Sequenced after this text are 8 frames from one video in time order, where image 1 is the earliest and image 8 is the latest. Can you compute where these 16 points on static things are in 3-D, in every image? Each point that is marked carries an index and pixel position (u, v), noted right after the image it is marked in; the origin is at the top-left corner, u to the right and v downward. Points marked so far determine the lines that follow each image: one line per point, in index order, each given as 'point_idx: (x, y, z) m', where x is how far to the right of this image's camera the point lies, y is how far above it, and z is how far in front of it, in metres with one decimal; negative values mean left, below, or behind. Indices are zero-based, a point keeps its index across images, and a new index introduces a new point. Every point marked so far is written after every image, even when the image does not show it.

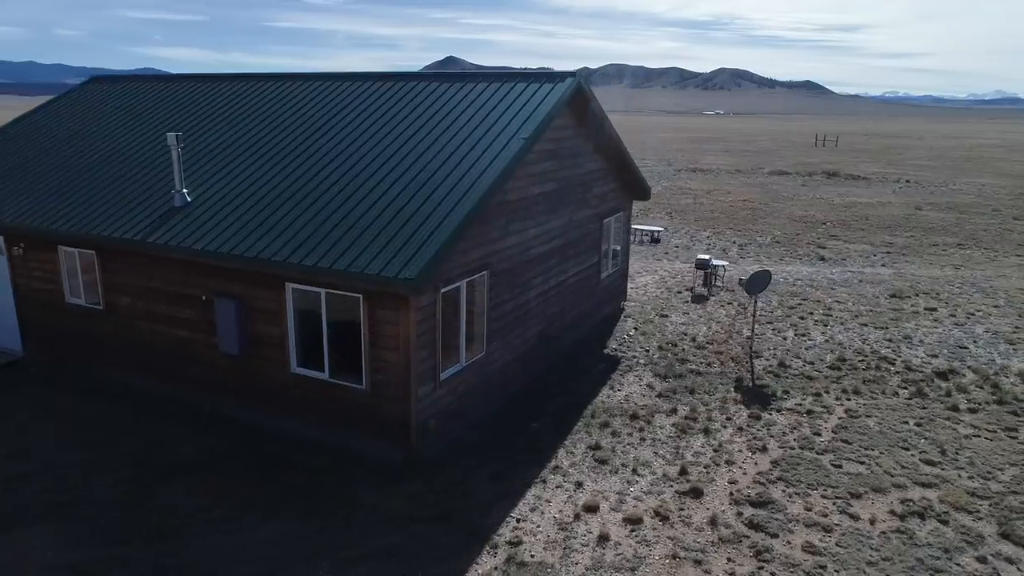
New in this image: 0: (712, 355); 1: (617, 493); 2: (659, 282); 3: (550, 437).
0: (+3.7, -1.3, +13.3) m
1: (+1.2, -2.5, +8.6) m
2: (+3.8, +0.2, +18.7) m
3: (+0.5, -2.1, +10.0) m
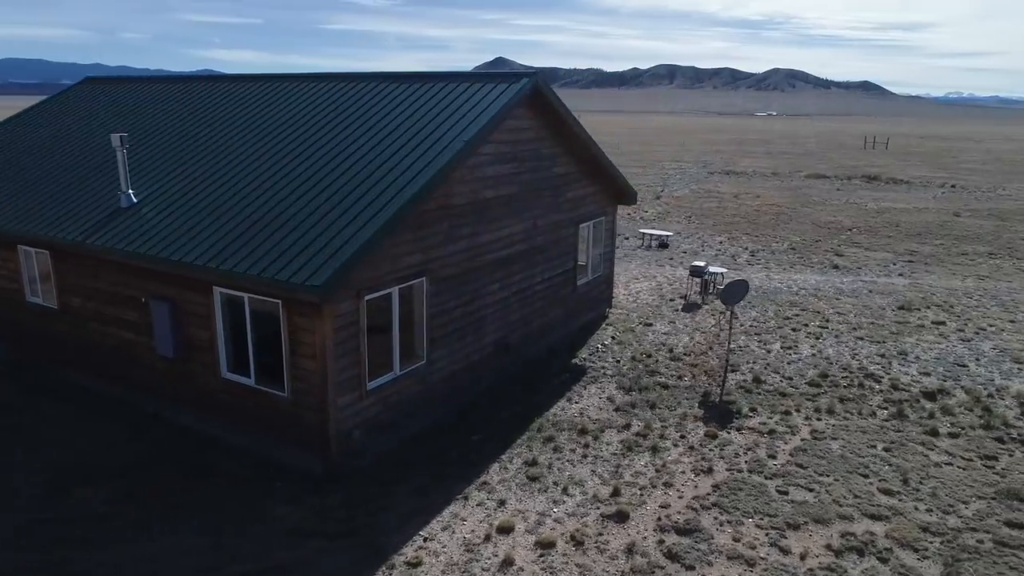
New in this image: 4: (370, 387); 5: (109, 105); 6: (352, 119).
0: (+3.1, -1.4, +12.7) m
1: (+0.3, -2.6, +8.1) m
2: (+3.6, 0.0, +18.1) m
3: (-0.3, -2.2, +9.6) m
4: (-1.8, -1.2, +9.0) m
5: (-8.5, +3.8, +14.9) m
6: (-2.6, +2.7, +11.4) m
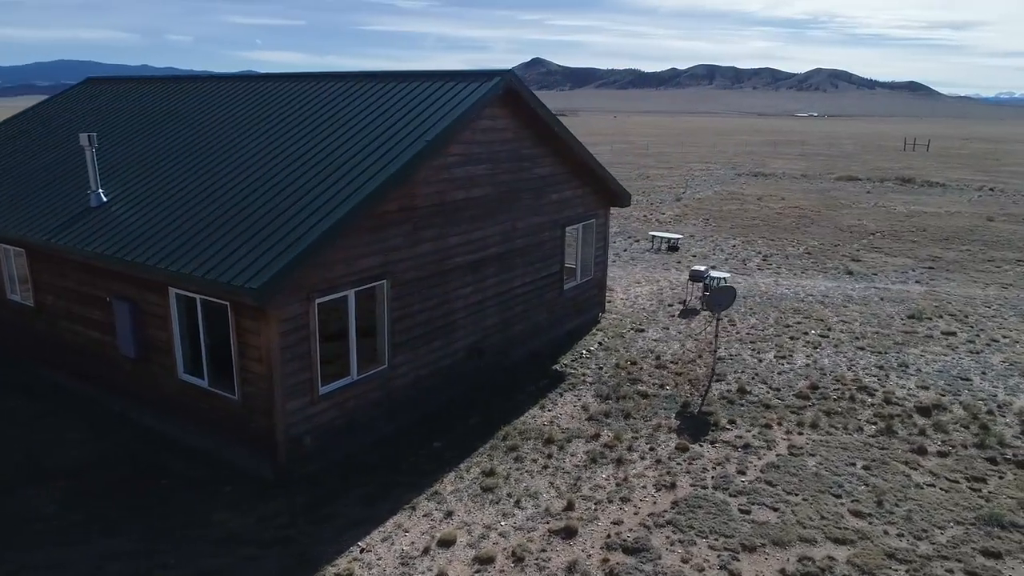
0: (+2.7, -1.5, +12.3) m
1: (-0.3, -2.6, +7.9) m
2: (+3.5, -0.1, +17.7) m
3: (-0.9, -2.2, +9.4) m
4: (-2.4, -1.3, +8.9) m
5: (-8.7, +3.8, +15.1) m
6: (-3.0, +2.7, +11.2) m
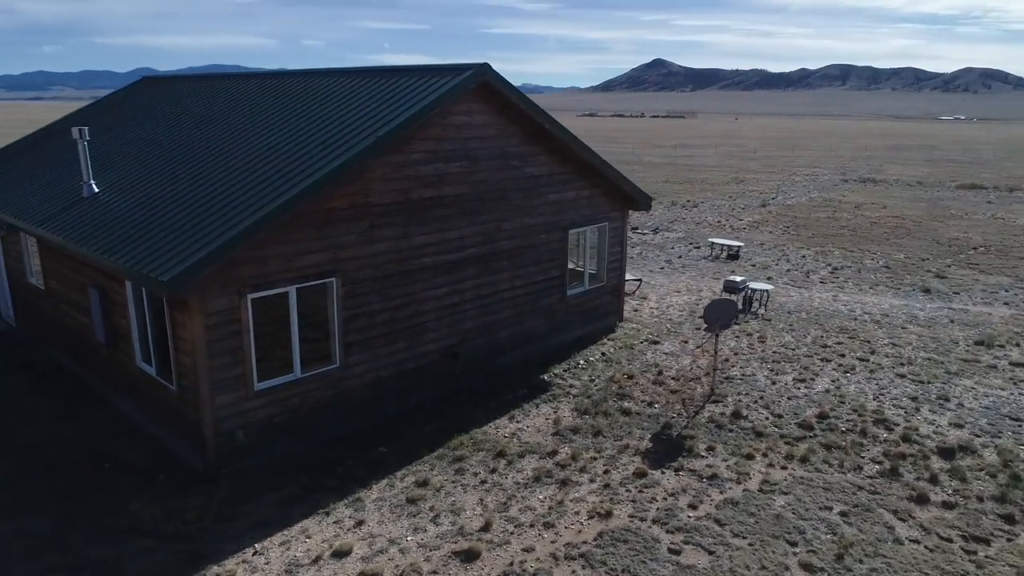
0: (+2.4, -1.7, +11.4) m
1: (-1.3, -2.6, +7.5) m
2: (+4.1, -0.4, +16.6) m
3: (-1.6, -2.2, +9.1) m
4: (-3.1, -1.2, +8.8) m
5: (-8.2, +4.1, +15.9) m
6: (-3.2, +2.8, +11.2) m
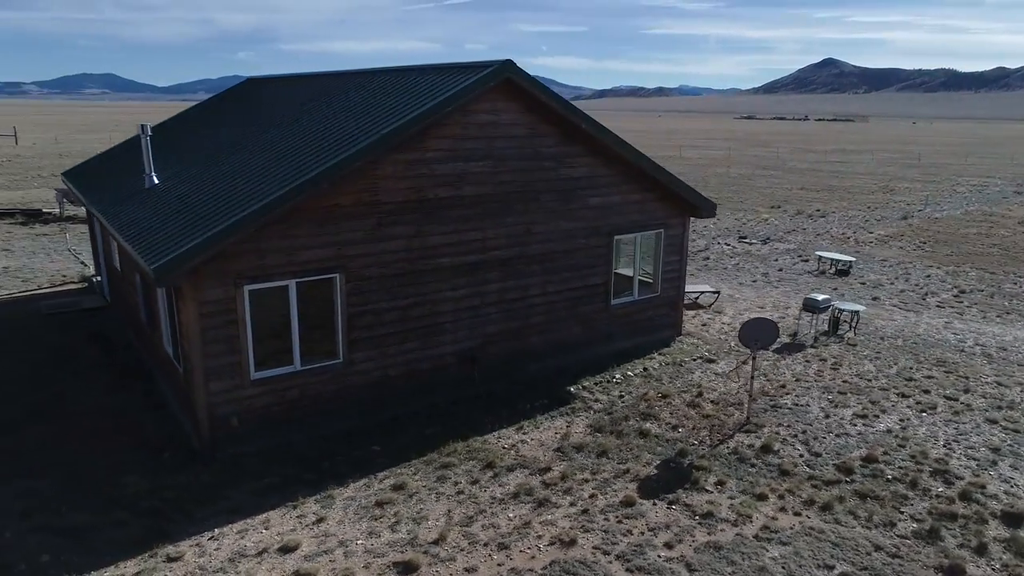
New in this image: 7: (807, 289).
0: (+2.7, -1.9, +10.5) m
1: (-1.8, -2.6, +7.4) m
2: (+5.4, -0.7, +15.2) m
3: (-1.8, -2.2, +9.0) m
4: (-3.3, -1.1, +9.0) m
5: (-6.5, +4.4, +17.0) m
6: (-2.6, +2.8, +11.4) m
7: (+7.5, 0.0, +18.1) m
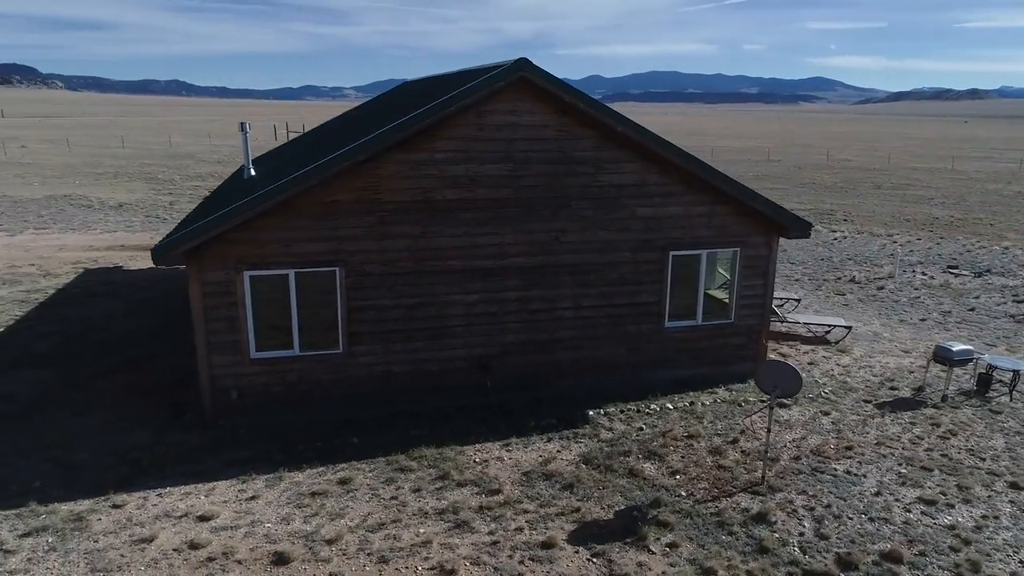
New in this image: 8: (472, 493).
0: (+2.5, -2.3, +9.1) m
1: (-2.9, -2.5, +7.8) m
2: (+6.8, -1.4, +12.6) m
3: (-2.2, -2.2, +9.2) m
4: (-3.5, -0.9, +9.8) m
5: (-3.3, +4.7, +18.3) m
6: (-1.7, +2.9, +11.7) m
7: (+9.7, -1.0, +14.6) m
8: (-0.4, -2.4, +8.4) m
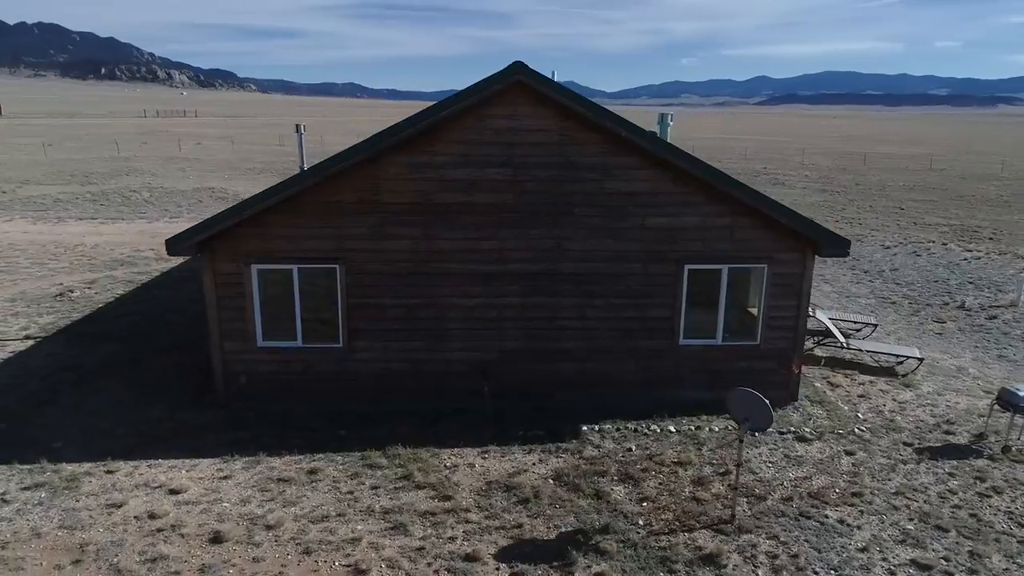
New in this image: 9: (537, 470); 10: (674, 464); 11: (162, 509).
0: (+2.0, -2.5, +8.5) m
1: (-3.5, -2.4, +8.3) m
2: (+7.0, -1.9, +11.1) m
3: (-2.5, -2.1, +9.6) m
4: (-3.6, -0.8, +10.4) m
5: (-1.4, +4.8, +18.6) m
6: (-1.2, +2.9, +11.9) m
7: (+10.3, -1.6, +12.4) m
8: (-1.0, -2.5, +8.4) m
9: (+0.3, -2.3, +9.1) m
10: (+2.1, -2.3, +9.2) m
11: (-3.9, -2.5, +8.0) m
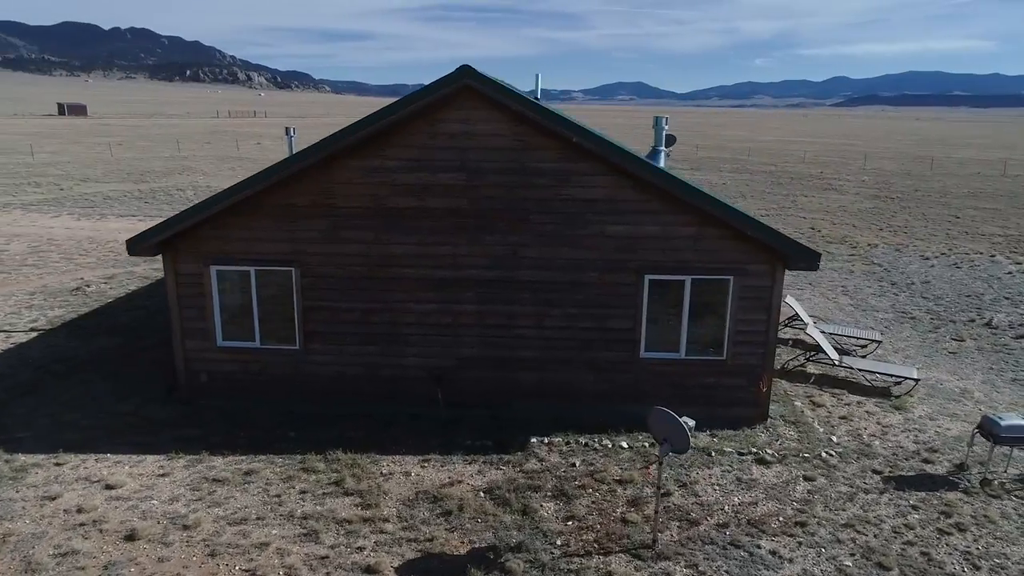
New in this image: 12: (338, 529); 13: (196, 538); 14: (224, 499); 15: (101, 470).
0: (+1.1, -2.6, +8.2) m
1: (-4.4, -2.4, +8.4) m
2: (+6.3, -2.2, +10.3) m
3: (-3.3, -2.1, +9.6) m
4: (-4.3, -0.8, +10.5) m
5: (-1.2, +4.7, +18.6) m
6: (-1.7, +2.8, +11.8) m
7: (+9.8, -2.0, +11.3) m
8: (-1.9, -2.5, +8.3) m
9: (-0.5, -2.4, +8.9) m
10: (+1.3, -2.4, +8.9) m
11: (-4.8, -2.5, +8.2) m
12: (-1.9, -2.6, +7.8) m
13: (-3.3, -2.7, +7.6) m
14: (-3.4, -2.5, +8.4) m
15: (-5.2, -2.3, +9.0) m
